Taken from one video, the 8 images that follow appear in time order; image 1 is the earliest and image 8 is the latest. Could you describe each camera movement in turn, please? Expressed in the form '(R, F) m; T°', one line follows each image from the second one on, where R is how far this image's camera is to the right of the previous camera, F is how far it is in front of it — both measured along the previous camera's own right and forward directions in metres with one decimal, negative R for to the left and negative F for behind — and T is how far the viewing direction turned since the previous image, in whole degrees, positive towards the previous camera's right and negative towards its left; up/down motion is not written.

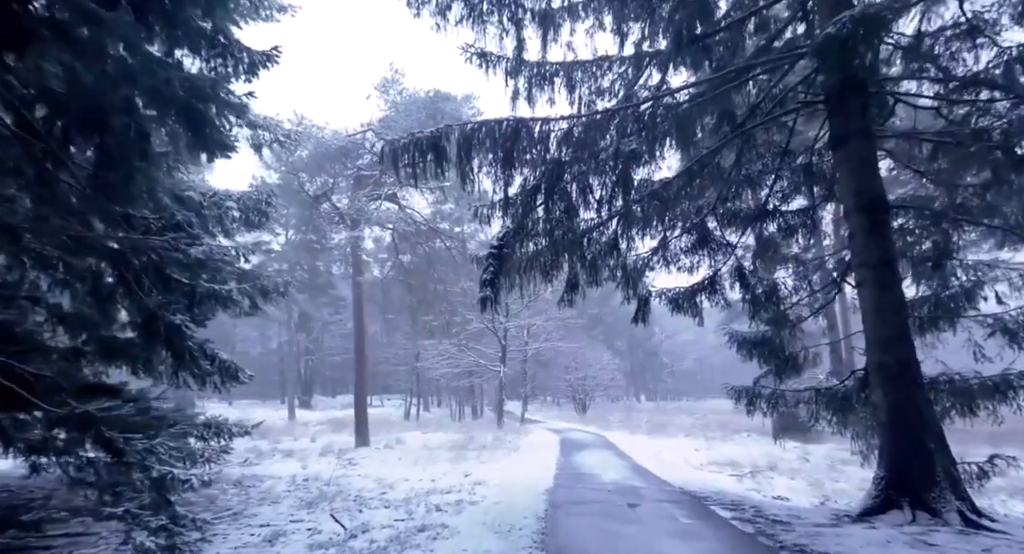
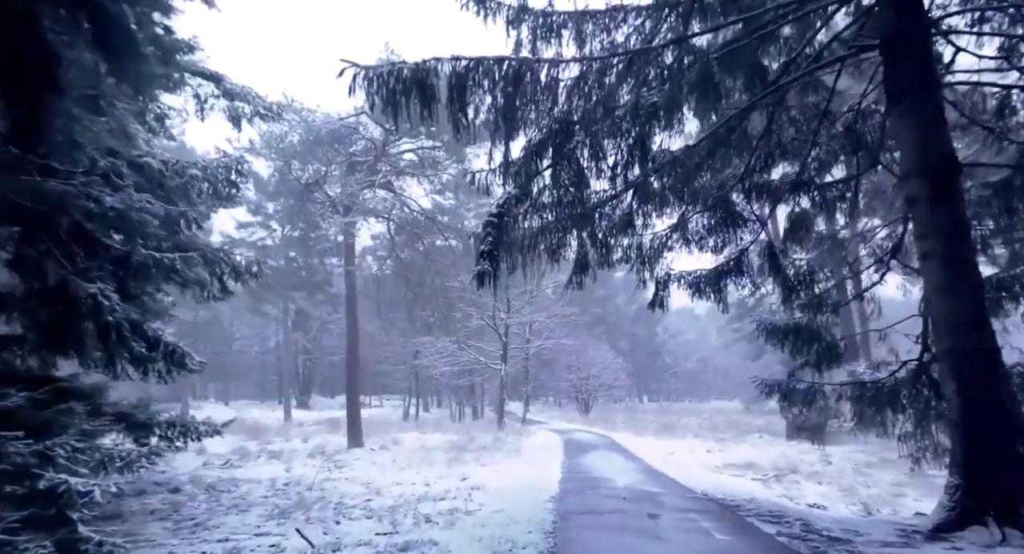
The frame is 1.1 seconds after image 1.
(0.0, +1.2) m; 0°
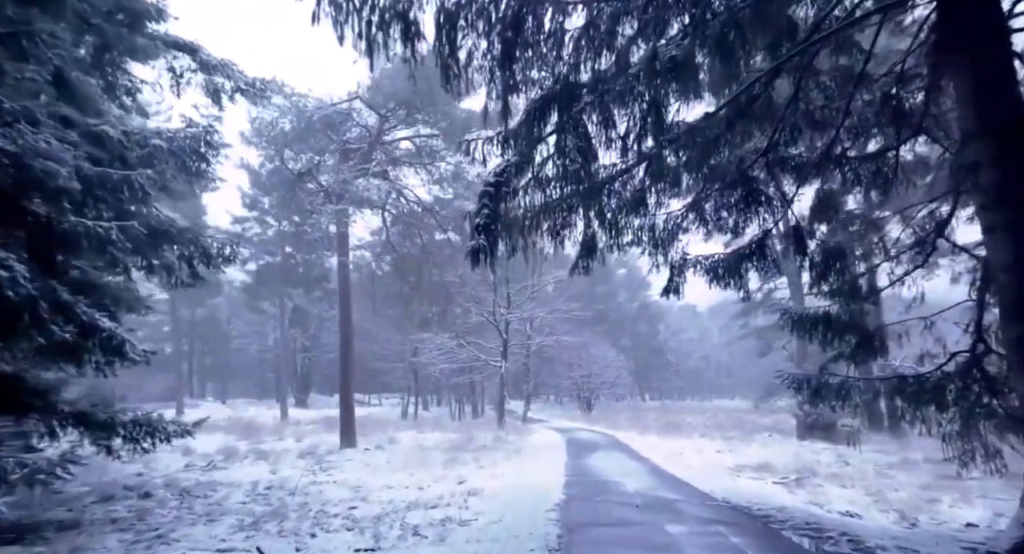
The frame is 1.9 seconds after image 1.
(0.0, +0.9) m; 0°
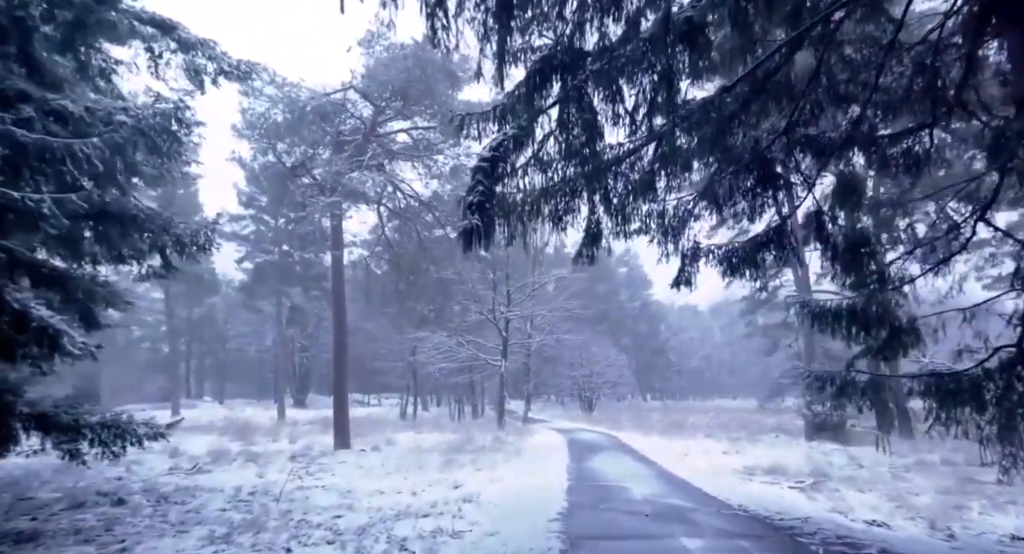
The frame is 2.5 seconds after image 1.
(0.0, +0.7) m; 0°
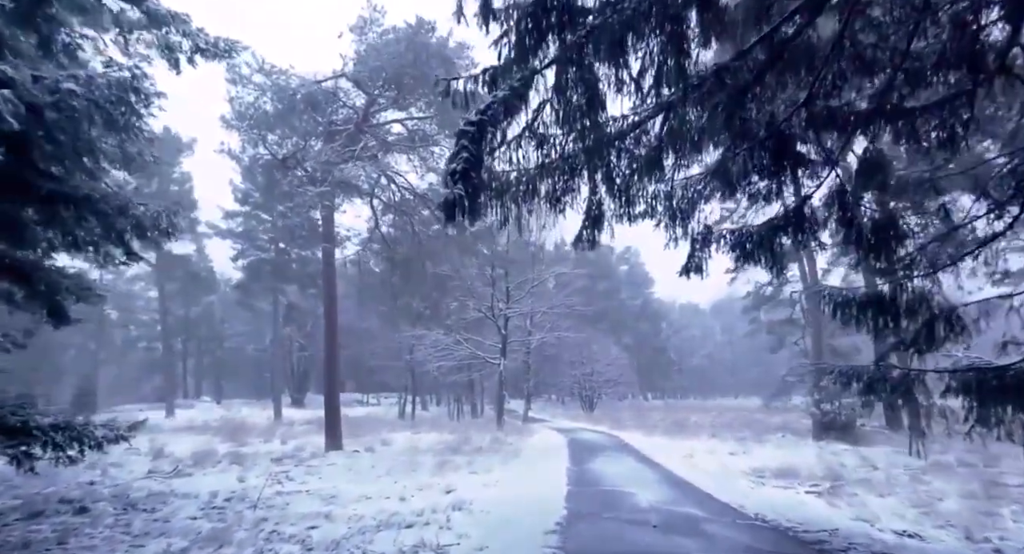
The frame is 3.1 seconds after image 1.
(+0.1, +0.7) m; 0°
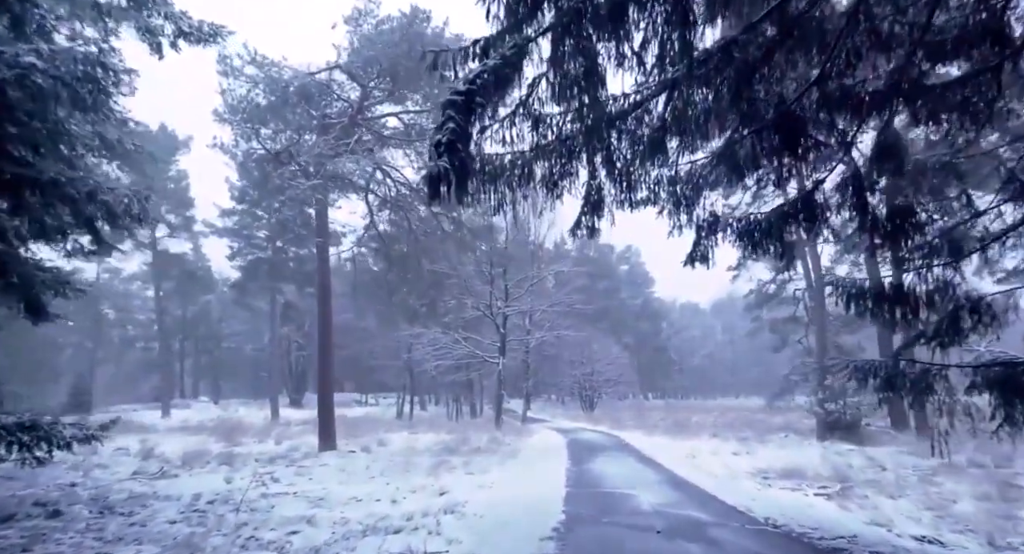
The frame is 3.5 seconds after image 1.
(+0.1, +0.4) m; 0°
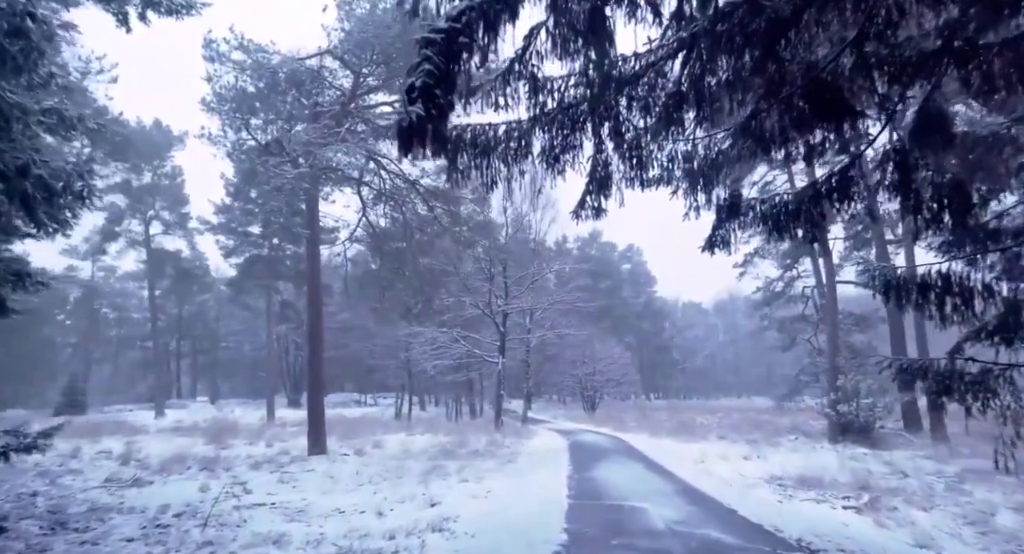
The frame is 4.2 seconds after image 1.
(+0.1, +0.8) m; 0°
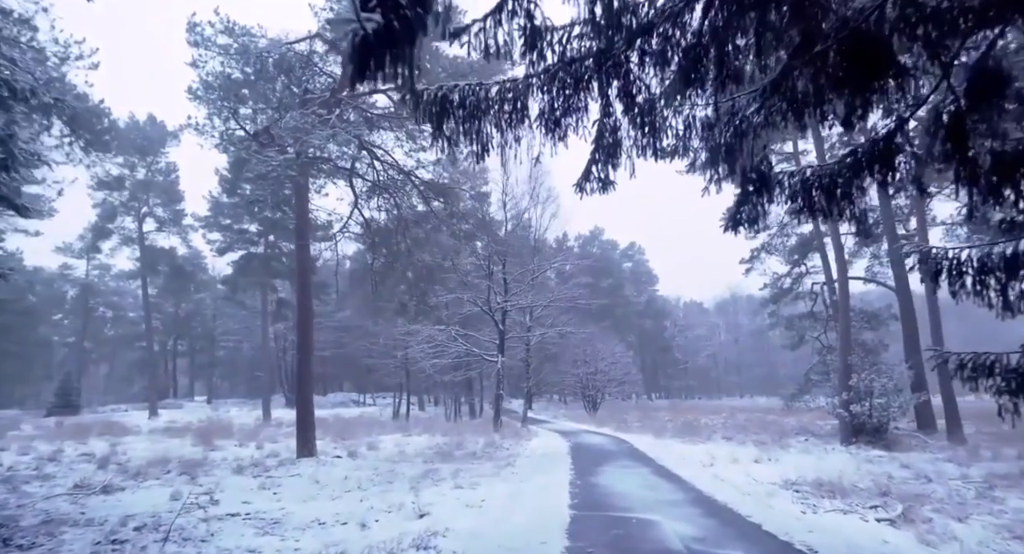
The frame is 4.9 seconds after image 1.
(0.0, +0.8) m; 0°
